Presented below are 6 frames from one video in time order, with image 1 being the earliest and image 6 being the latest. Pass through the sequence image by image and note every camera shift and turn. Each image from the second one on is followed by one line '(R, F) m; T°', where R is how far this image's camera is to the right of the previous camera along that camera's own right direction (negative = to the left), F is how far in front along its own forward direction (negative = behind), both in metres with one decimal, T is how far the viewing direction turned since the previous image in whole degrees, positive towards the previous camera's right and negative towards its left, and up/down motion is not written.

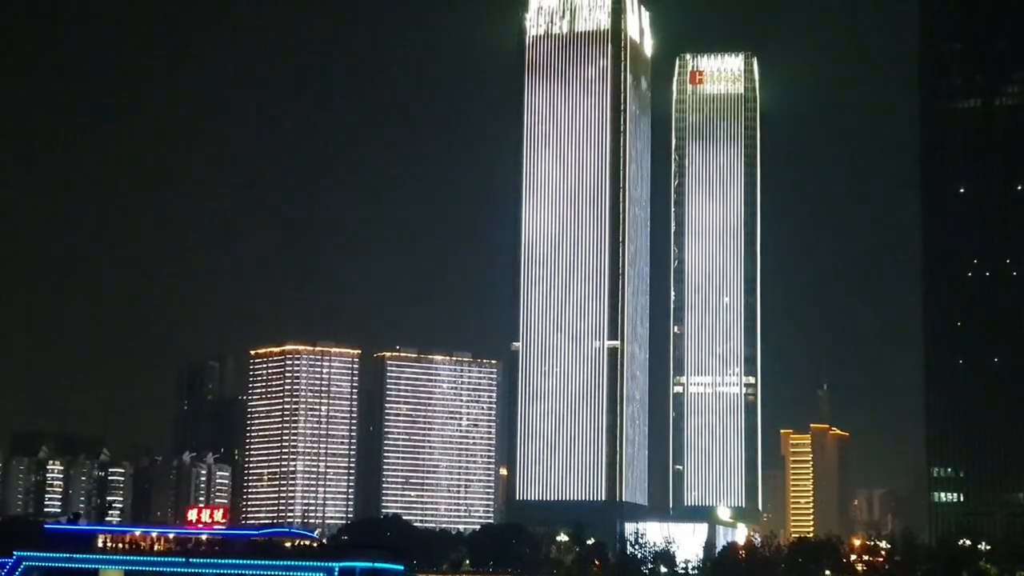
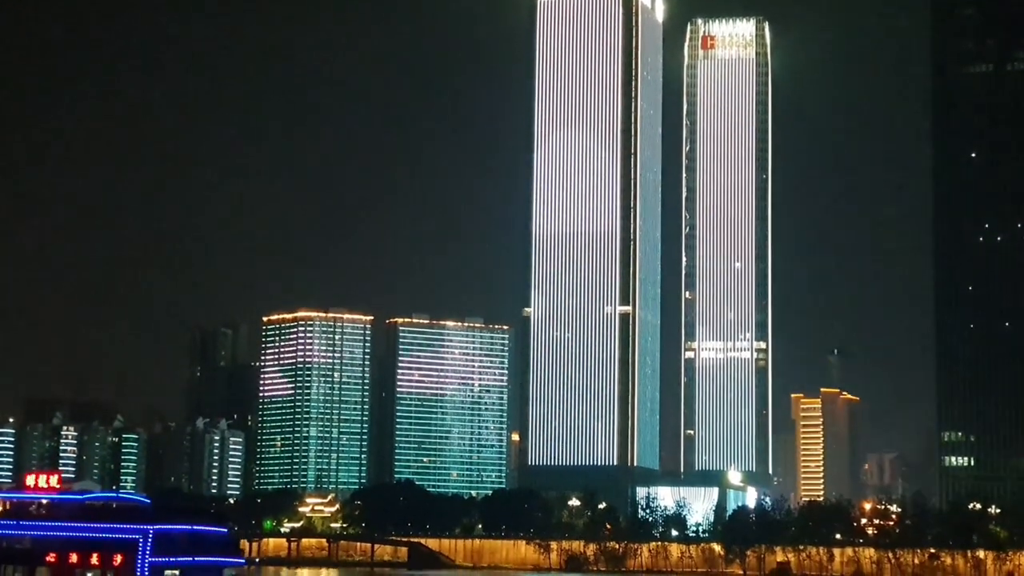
(-0.2, -0.7) m; 0°
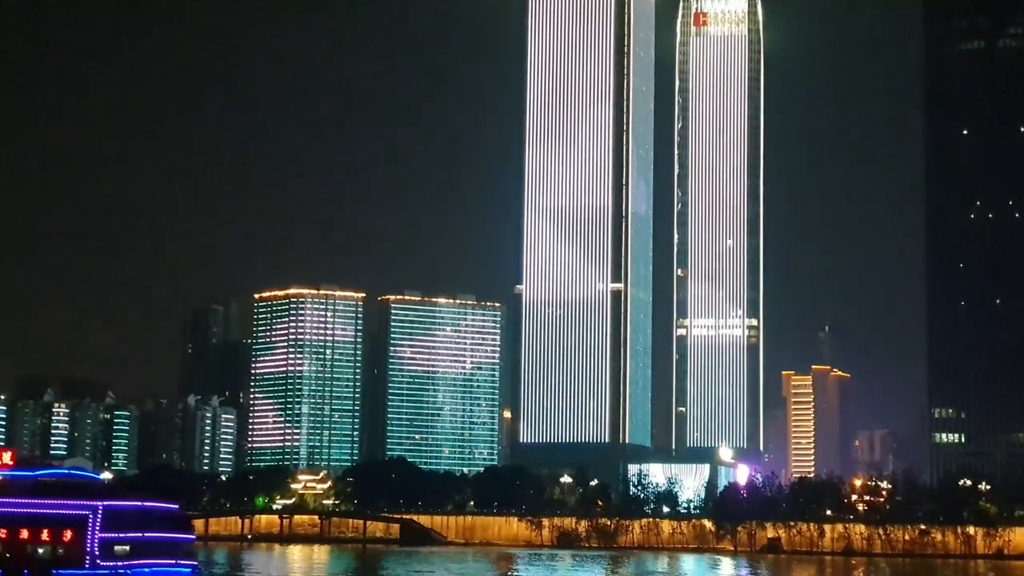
(0.0, +0.1) m; 0°
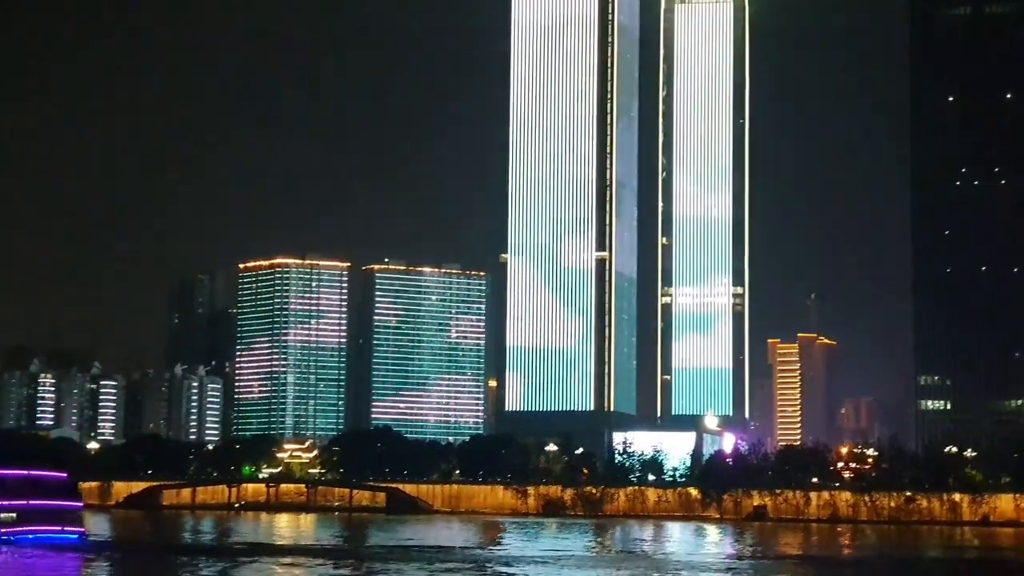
(+0.6, +0.4) m; 0°
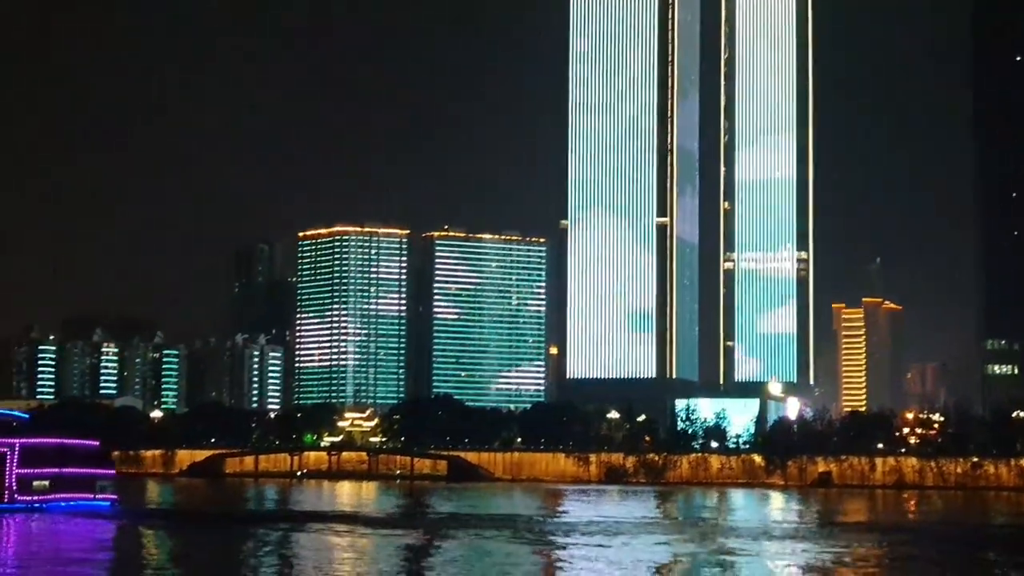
(-0.1, +1.9) m; -2°
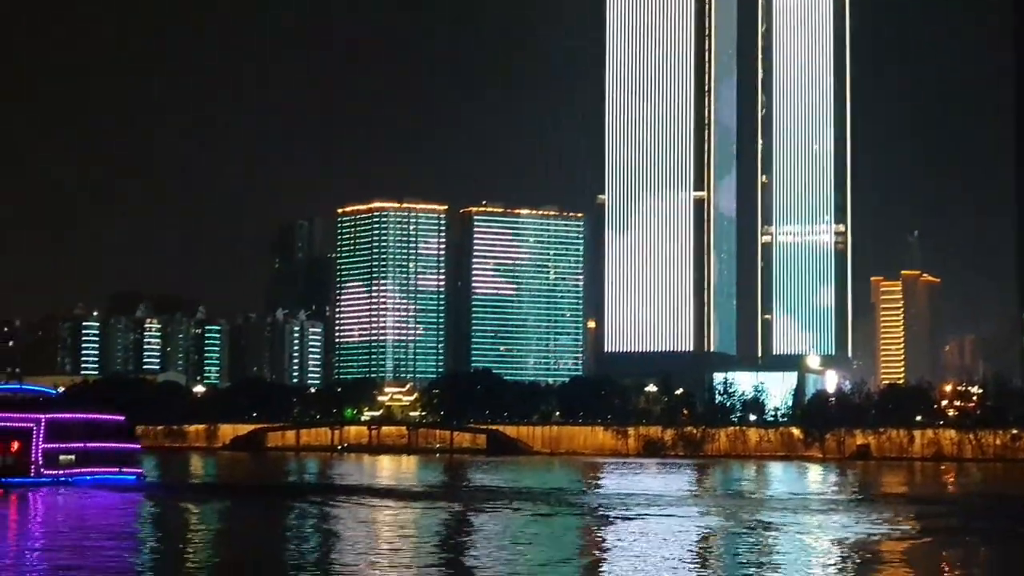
(0.0, -1.5) m; -1°
